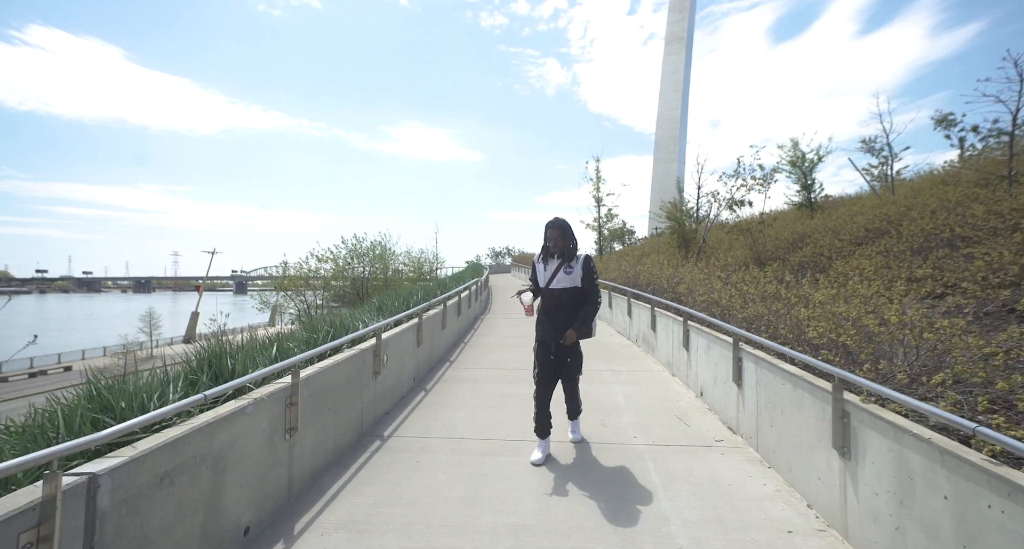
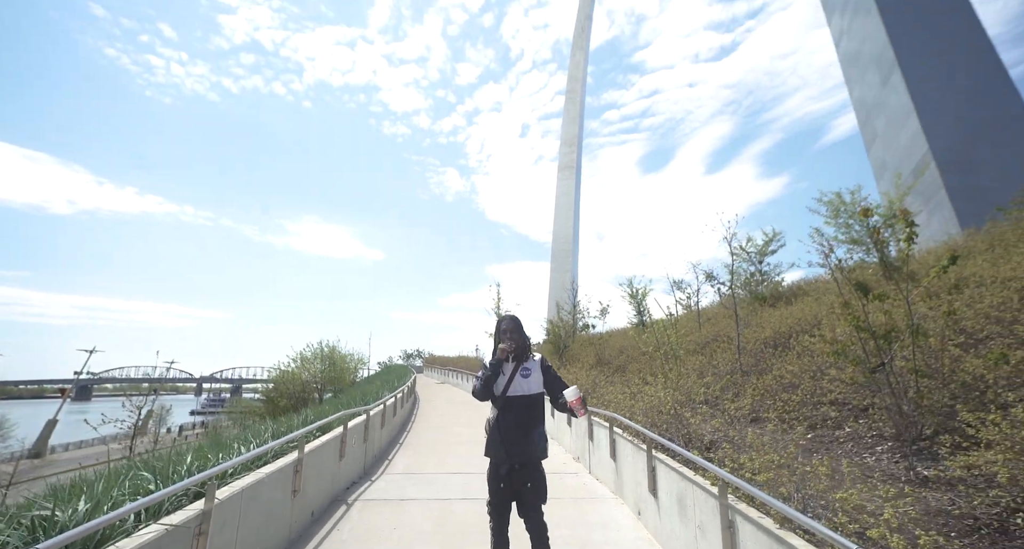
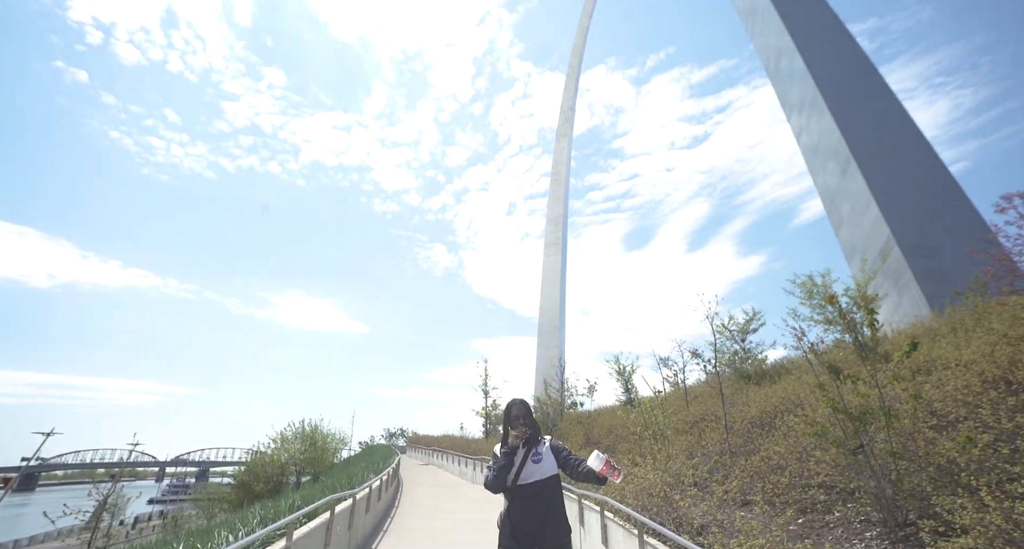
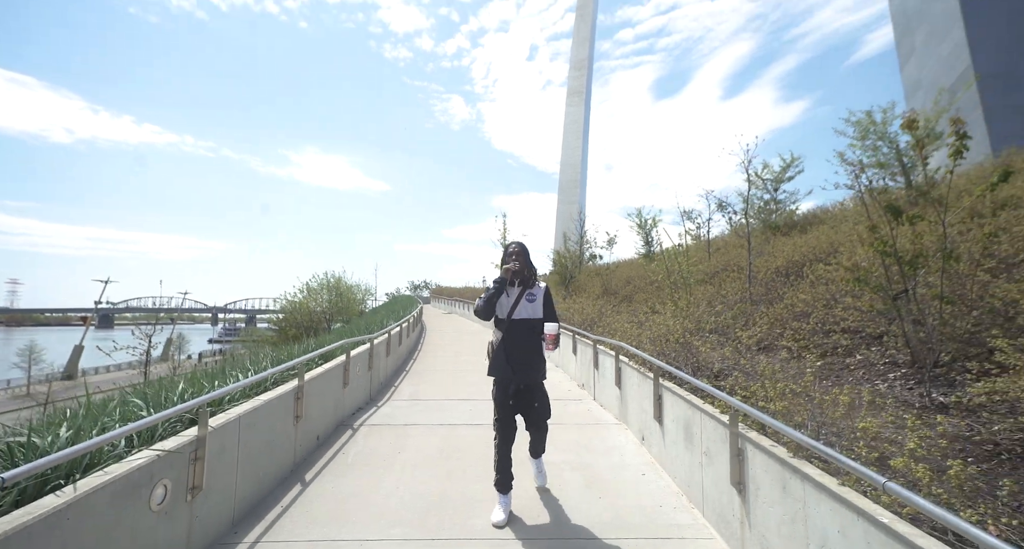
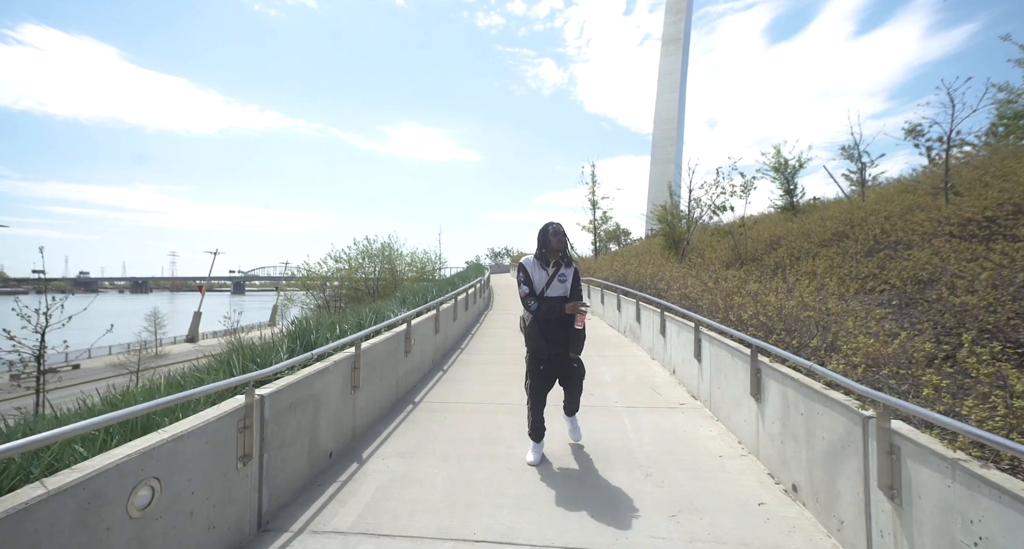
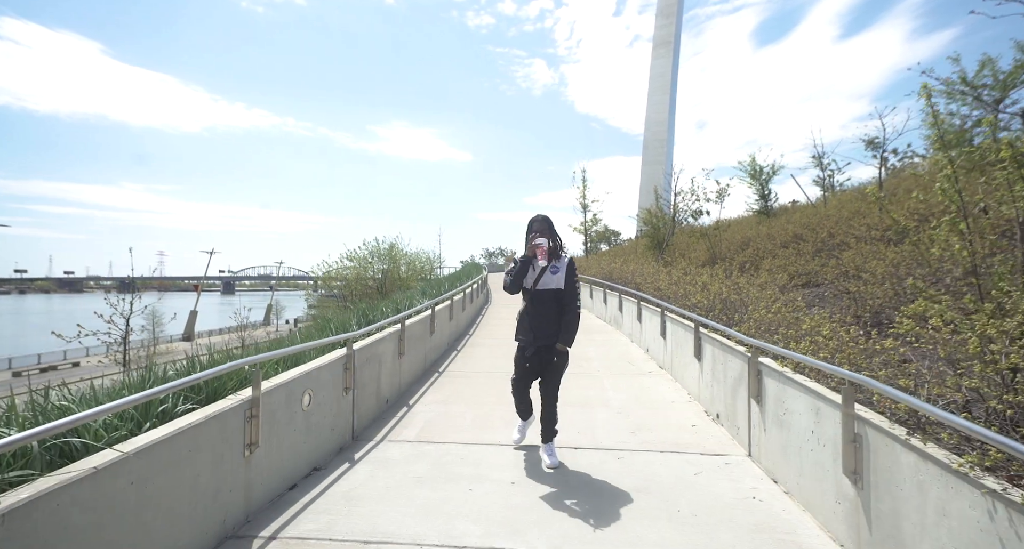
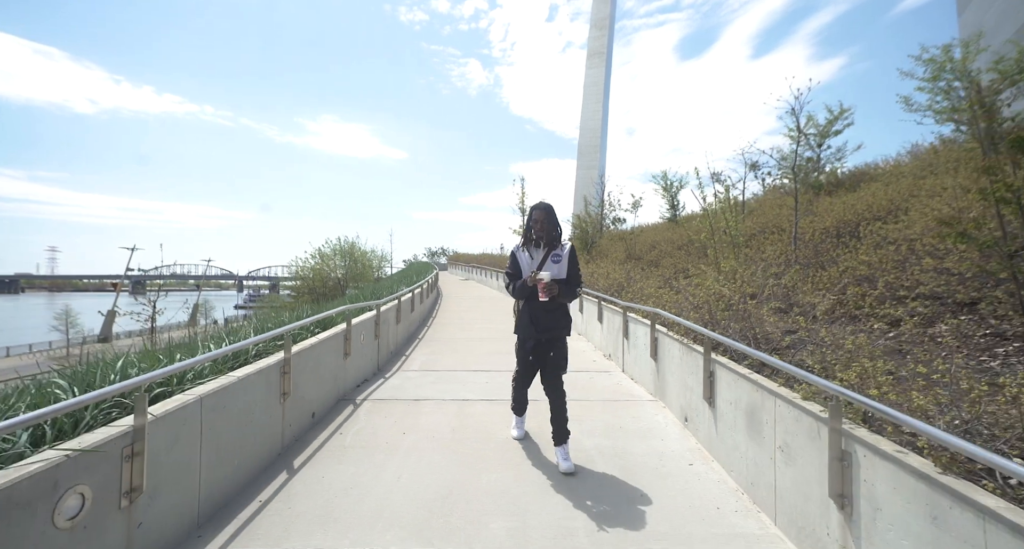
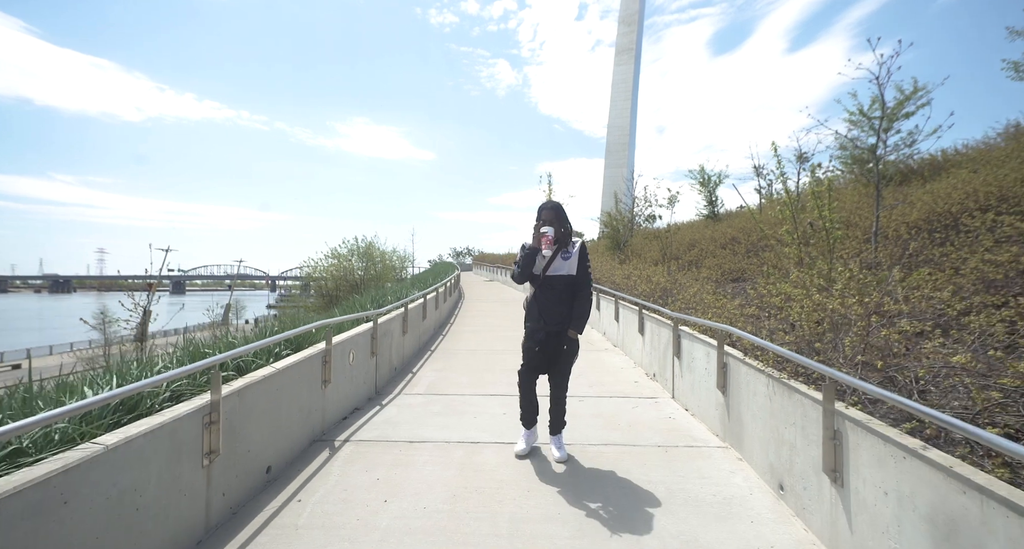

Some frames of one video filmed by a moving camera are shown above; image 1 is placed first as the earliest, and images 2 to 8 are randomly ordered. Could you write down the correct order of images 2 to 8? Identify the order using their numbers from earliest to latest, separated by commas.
5, 6, 8, 7, 4, 2, 3
